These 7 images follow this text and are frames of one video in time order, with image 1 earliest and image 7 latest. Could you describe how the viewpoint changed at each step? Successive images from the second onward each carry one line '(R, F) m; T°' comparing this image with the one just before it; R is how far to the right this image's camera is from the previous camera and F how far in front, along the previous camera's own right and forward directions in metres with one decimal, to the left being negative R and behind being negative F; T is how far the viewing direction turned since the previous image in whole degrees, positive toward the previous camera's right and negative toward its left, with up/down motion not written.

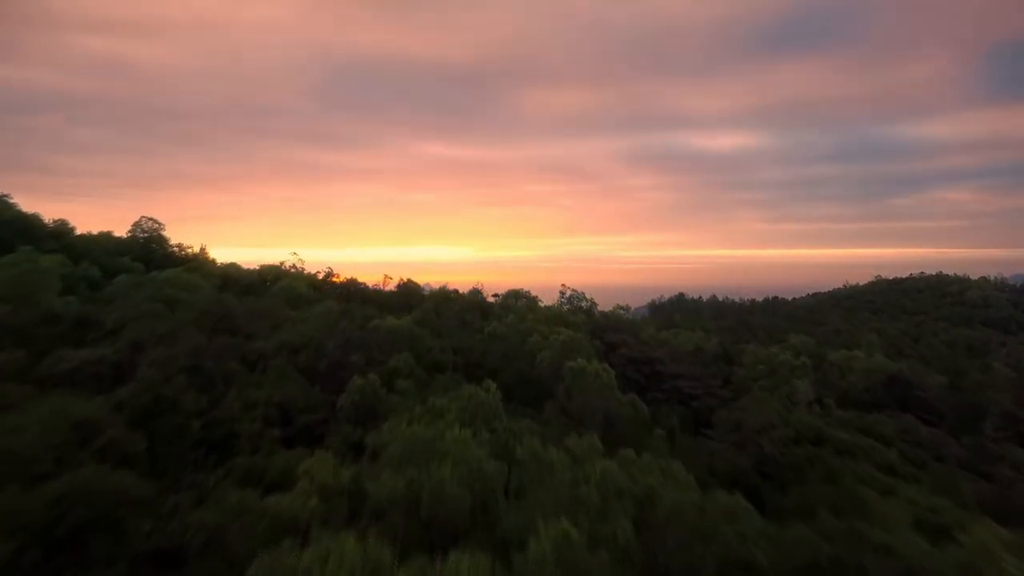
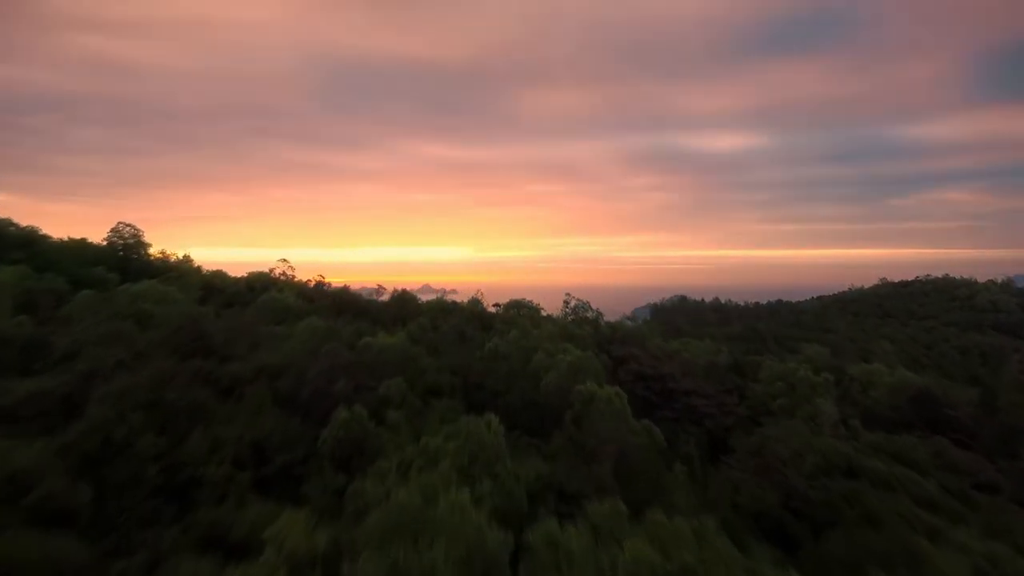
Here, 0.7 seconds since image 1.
(0.0, +0.9) m; 0°
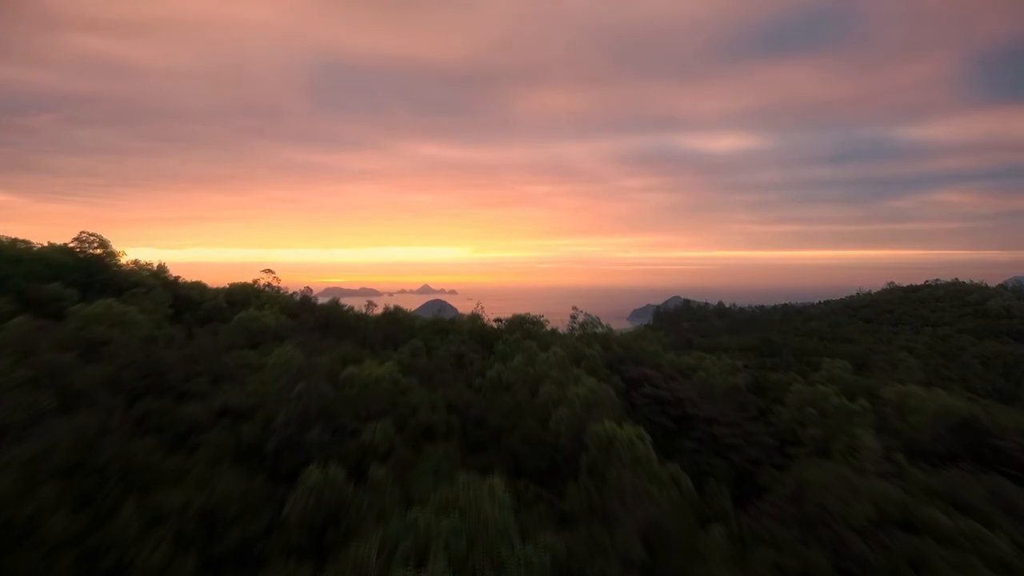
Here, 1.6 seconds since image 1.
(0.0, +1.3) m; 0°
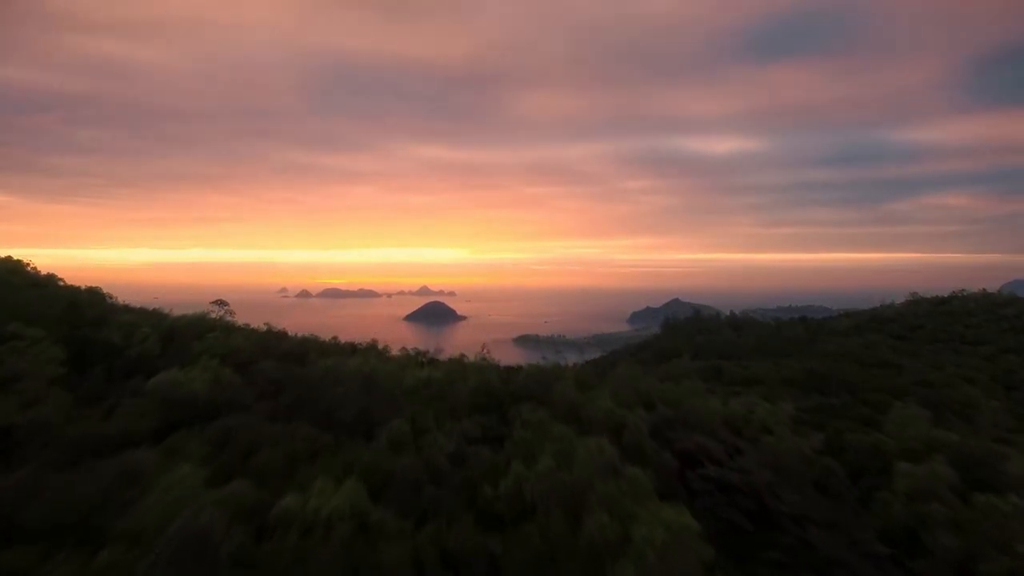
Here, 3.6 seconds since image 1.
(-0.2, +3.2) m; 0°
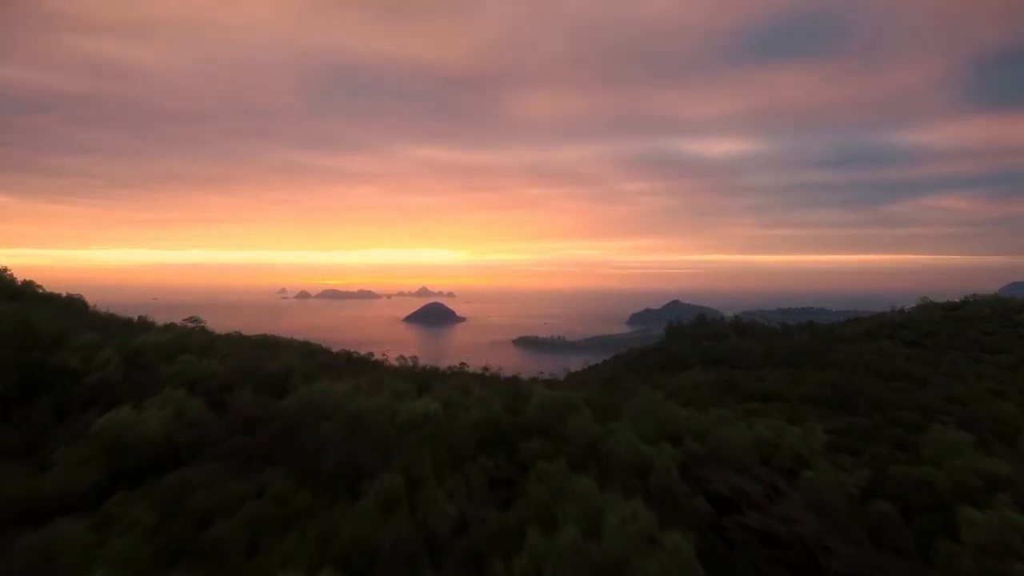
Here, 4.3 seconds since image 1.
(-0.1, +1.3) m; 0°
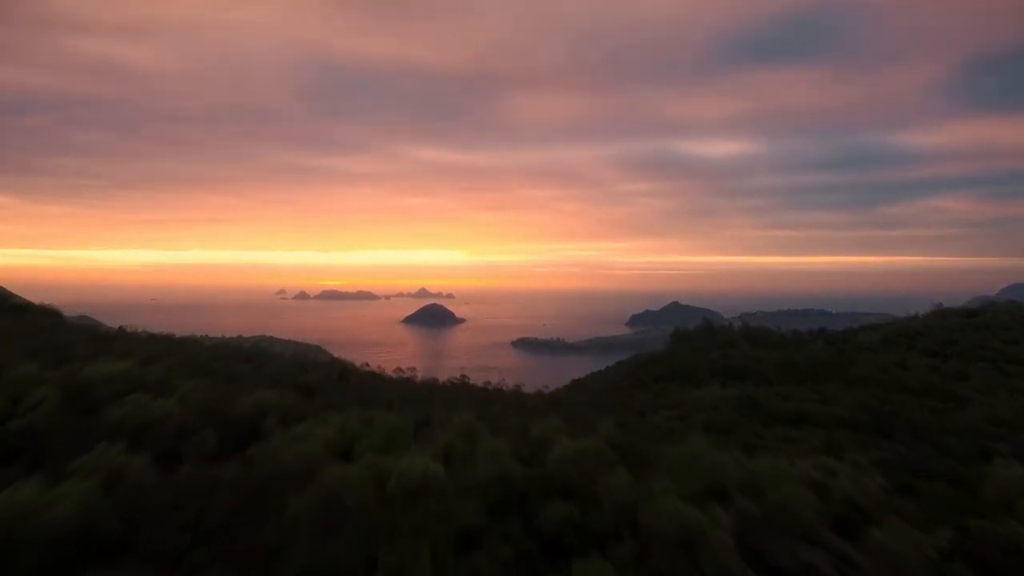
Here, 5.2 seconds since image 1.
(-0.1, +1.7) m; 0°
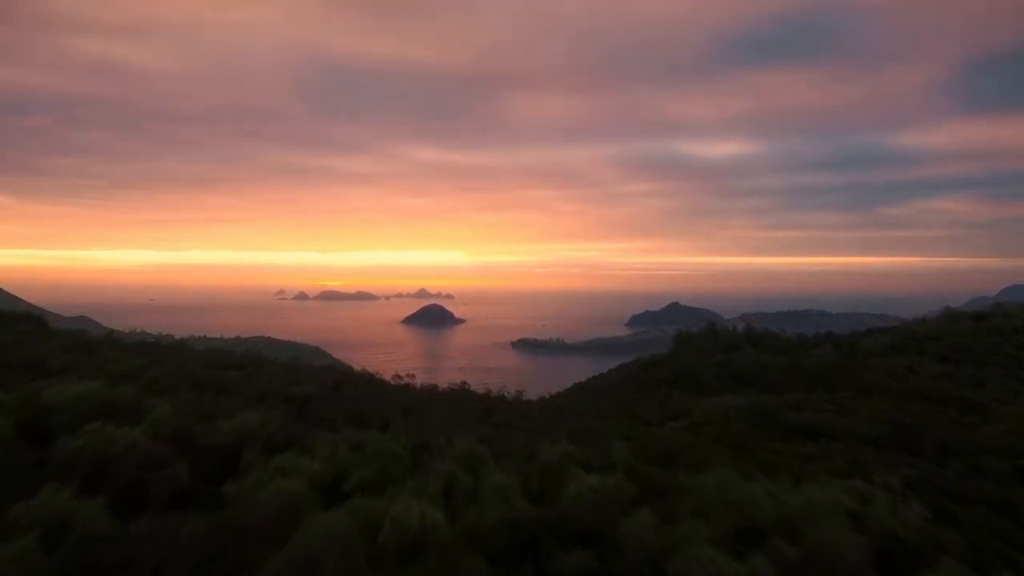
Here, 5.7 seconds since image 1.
(-0.1, +1.0) m; 0°
